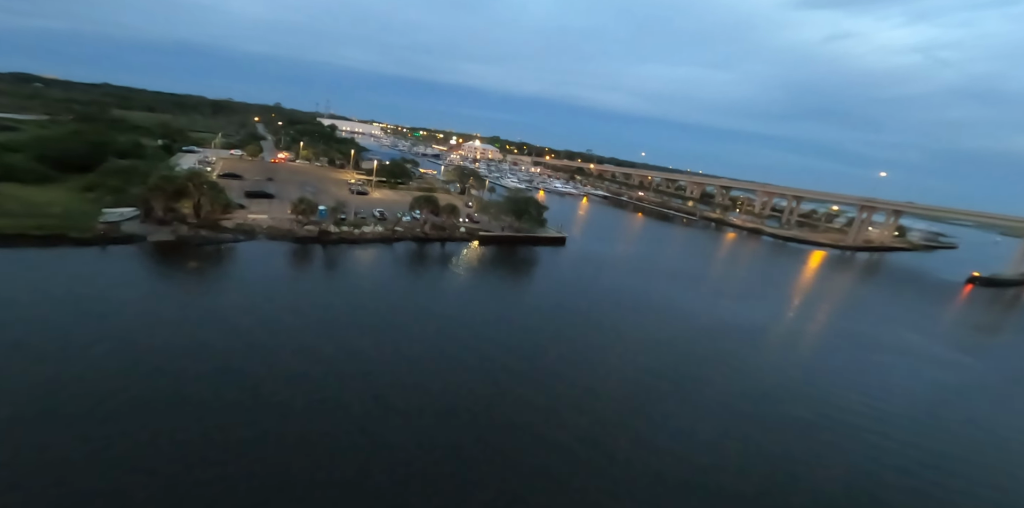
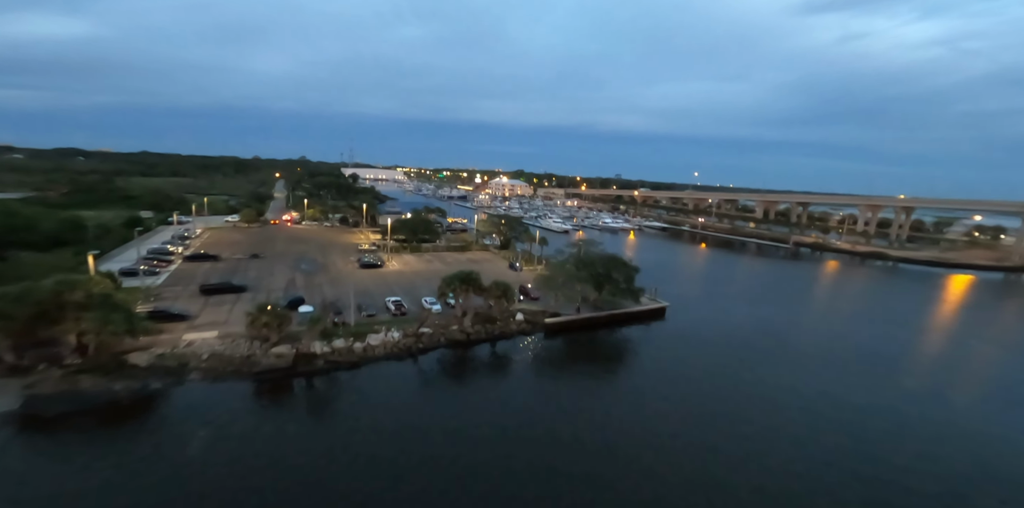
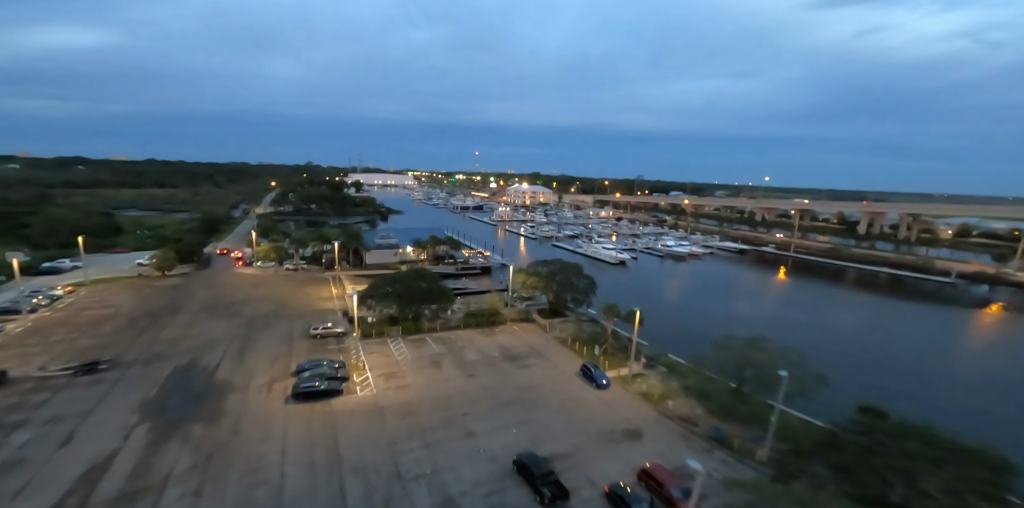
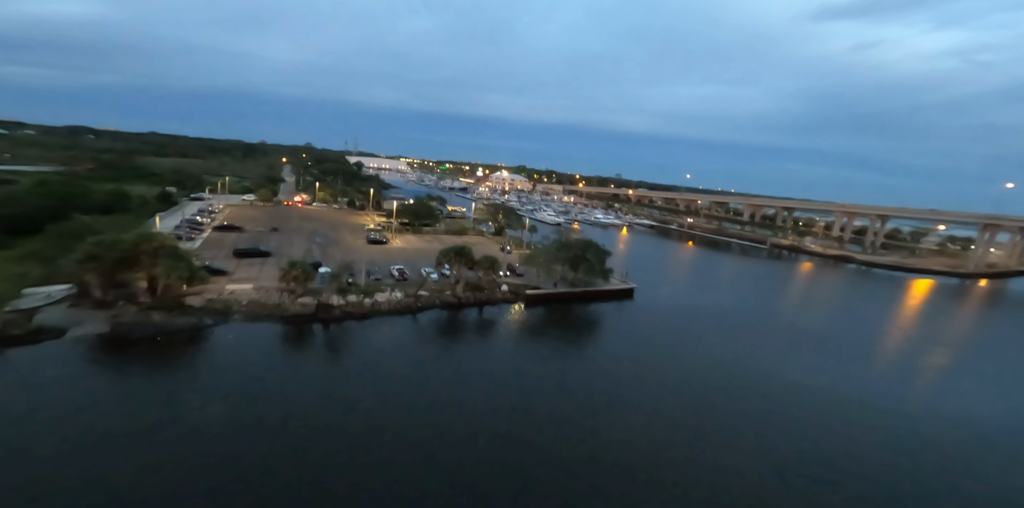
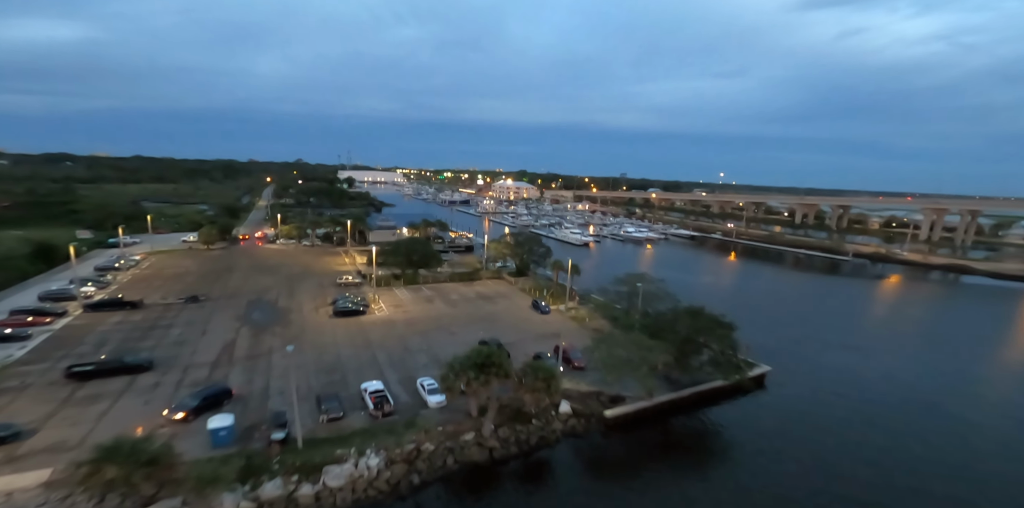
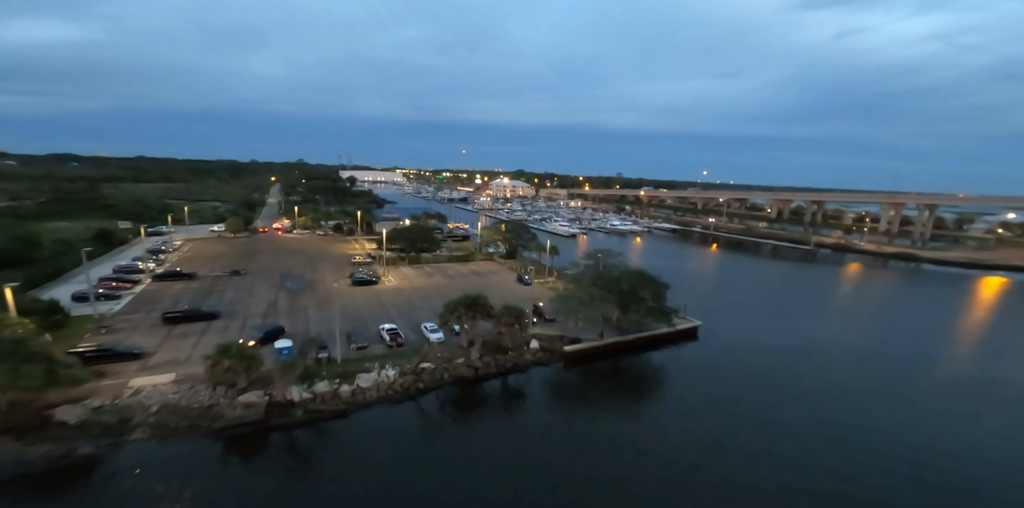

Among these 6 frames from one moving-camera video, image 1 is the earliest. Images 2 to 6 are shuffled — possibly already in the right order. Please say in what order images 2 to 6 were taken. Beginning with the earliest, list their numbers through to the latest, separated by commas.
4, 2, 6, 5, 3
